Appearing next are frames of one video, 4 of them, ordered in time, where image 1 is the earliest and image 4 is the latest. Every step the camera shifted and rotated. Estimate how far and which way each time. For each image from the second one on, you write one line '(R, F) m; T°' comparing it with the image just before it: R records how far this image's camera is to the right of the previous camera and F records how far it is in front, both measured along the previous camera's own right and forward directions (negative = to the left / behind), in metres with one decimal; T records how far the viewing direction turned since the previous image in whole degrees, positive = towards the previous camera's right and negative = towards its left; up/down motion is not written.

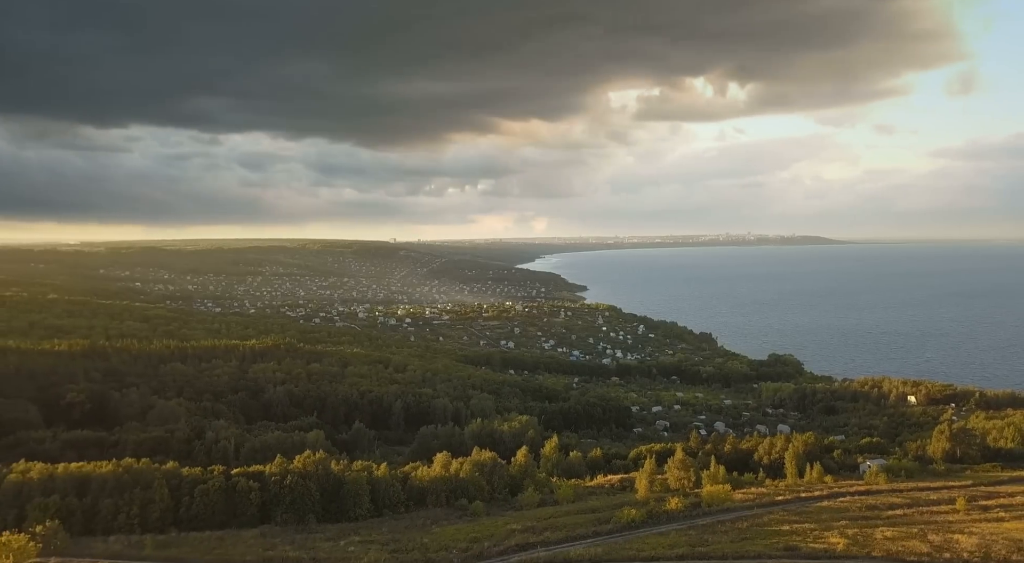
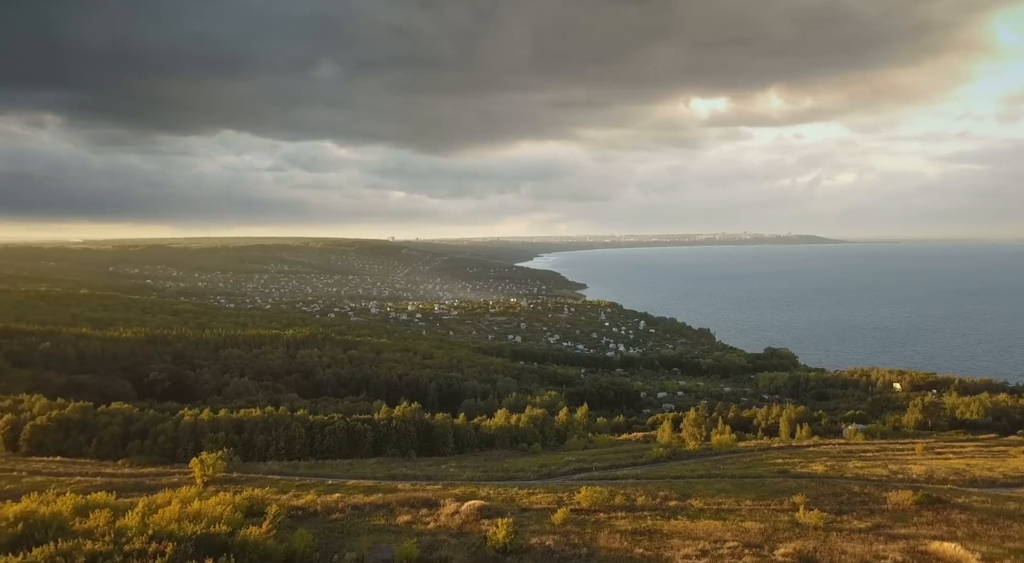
(-2.7, -8.5) m; 0°
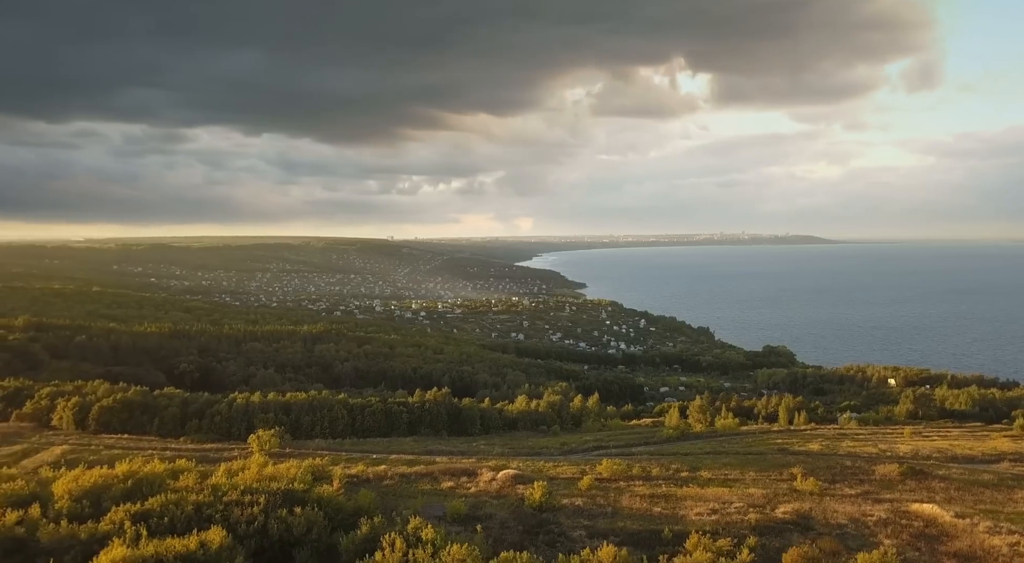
(-1.2, -3.6) m; 0°
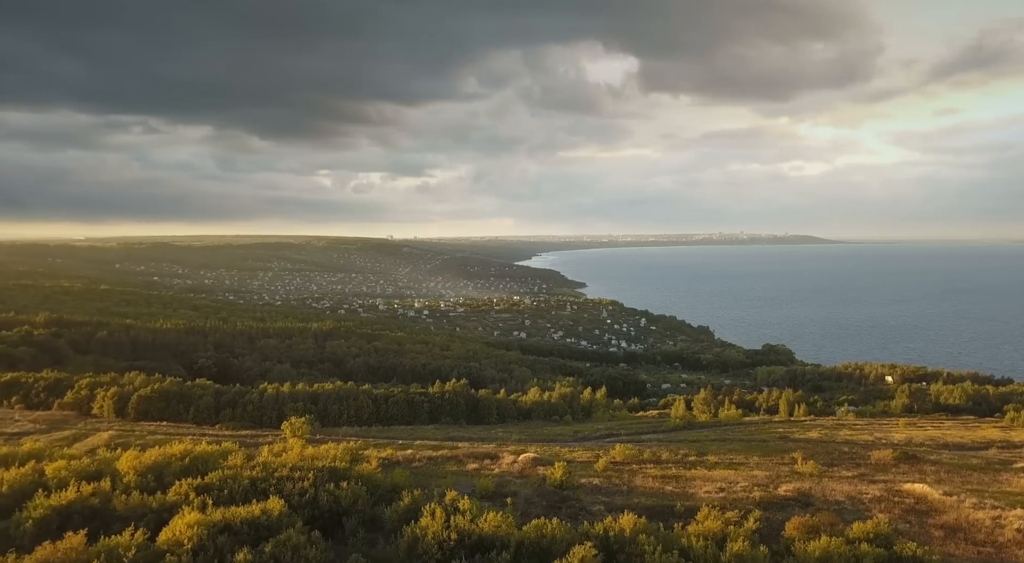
(-0.9, -2.3) m; 0°
